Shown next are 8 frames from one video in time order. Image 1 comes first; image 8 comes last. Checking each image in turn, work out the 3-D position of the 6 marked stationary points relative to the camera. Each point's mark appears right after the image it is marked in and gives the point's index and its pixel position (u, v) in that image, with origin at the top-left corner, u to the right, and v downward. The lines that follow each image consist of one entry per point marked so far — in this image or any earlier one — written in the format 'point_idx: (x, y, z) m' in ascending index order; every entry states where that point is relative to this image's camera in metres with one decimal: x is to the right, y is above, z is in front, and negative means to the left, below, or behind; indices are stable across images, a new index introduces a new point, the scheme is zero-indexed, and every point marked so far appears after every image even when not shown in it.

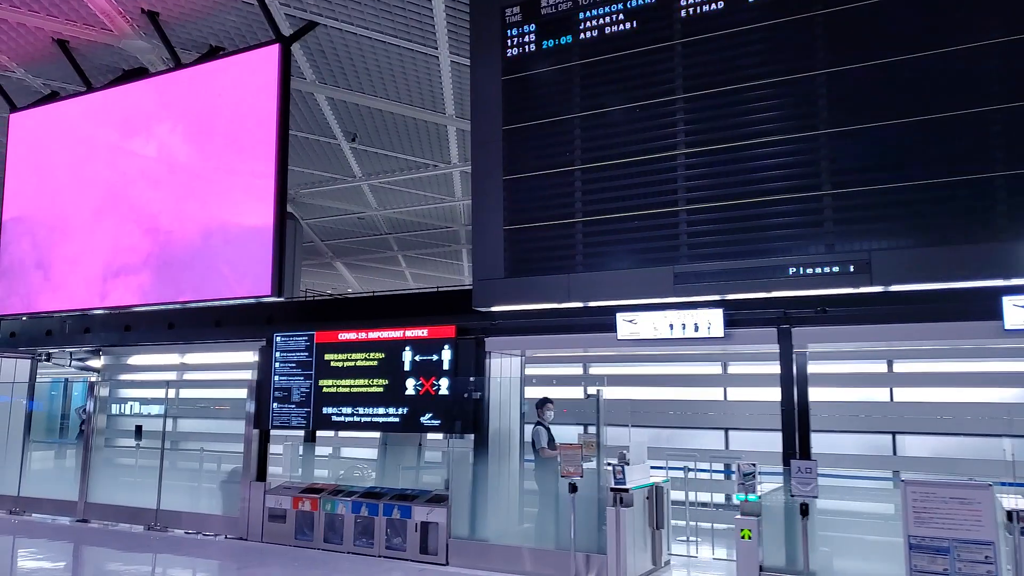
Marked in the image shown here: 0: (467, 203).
0: (-0.9, +1.4, +12.9) m
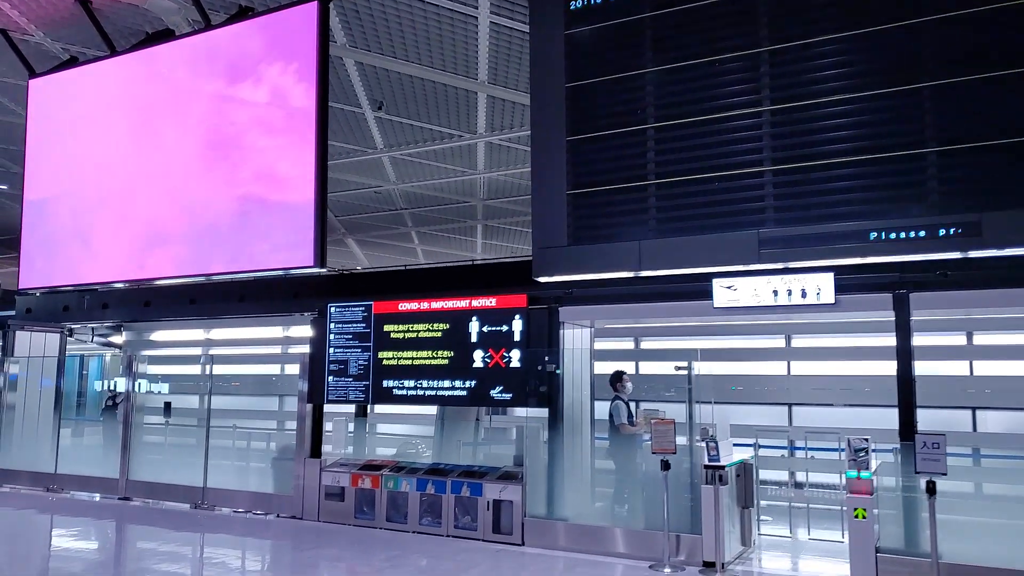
0: (-0.5, +1.9, +12.6) m
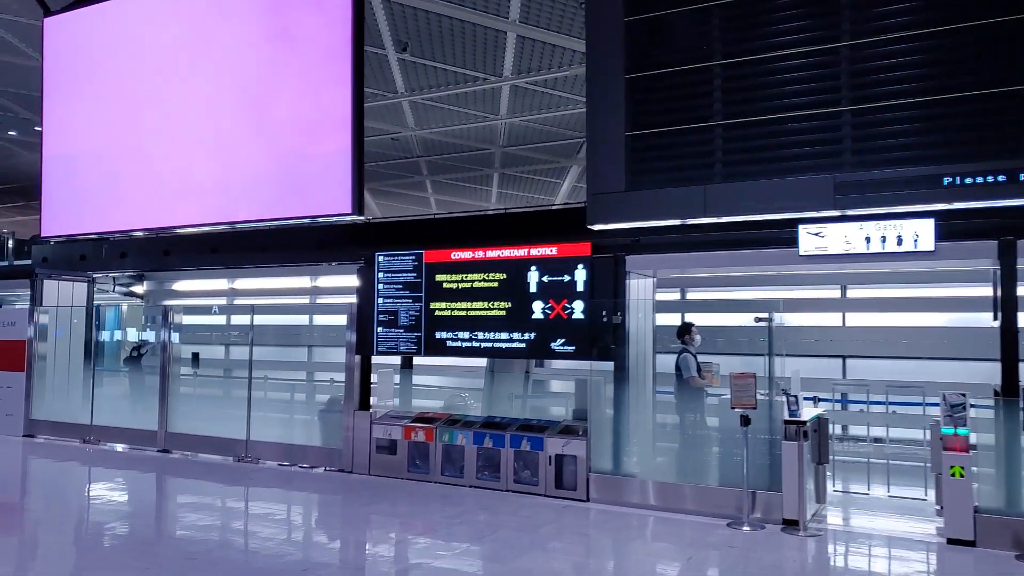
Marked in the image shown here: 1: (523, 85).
0: (-0.1, +2.7, +12.2) m
1: (+0.1, +2.9, +10.6) m
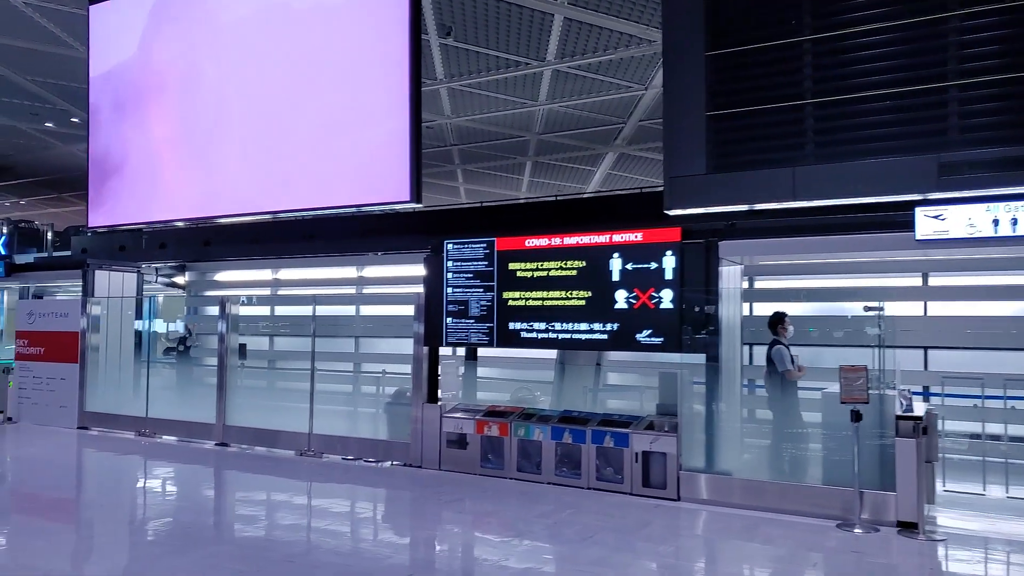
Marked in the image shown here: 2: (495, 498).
0: (+0.6, +2.8, +12.0) m
1: (+0.7, +3.0, +10.4) m
2: (-0.1, -1.5, +5.4) m
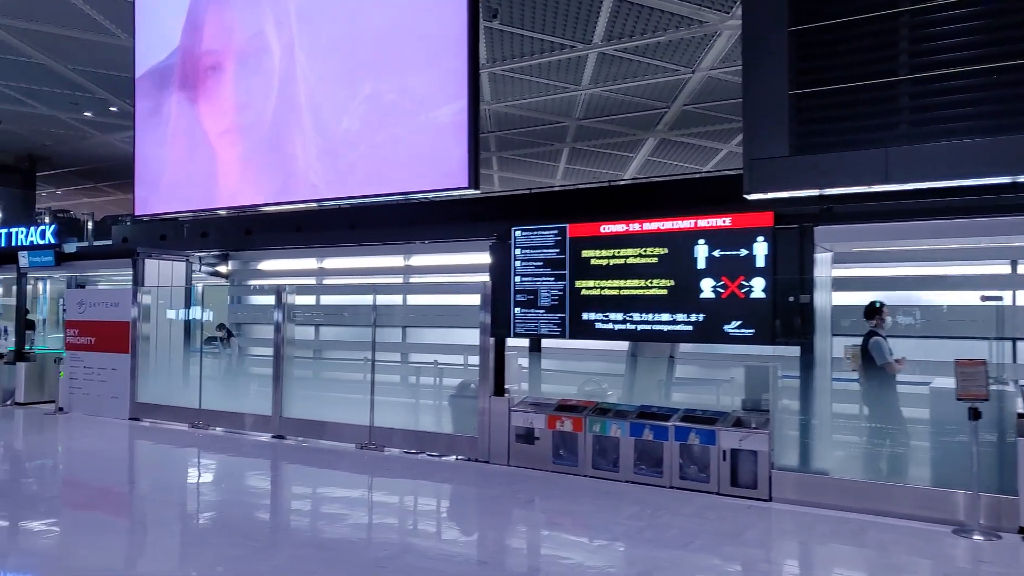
0: (+1.2, +3.0, +11.7) m
1: (+1.3, +3.2, +10.1) m
2: (+0.4, -1.4, +5.2) m
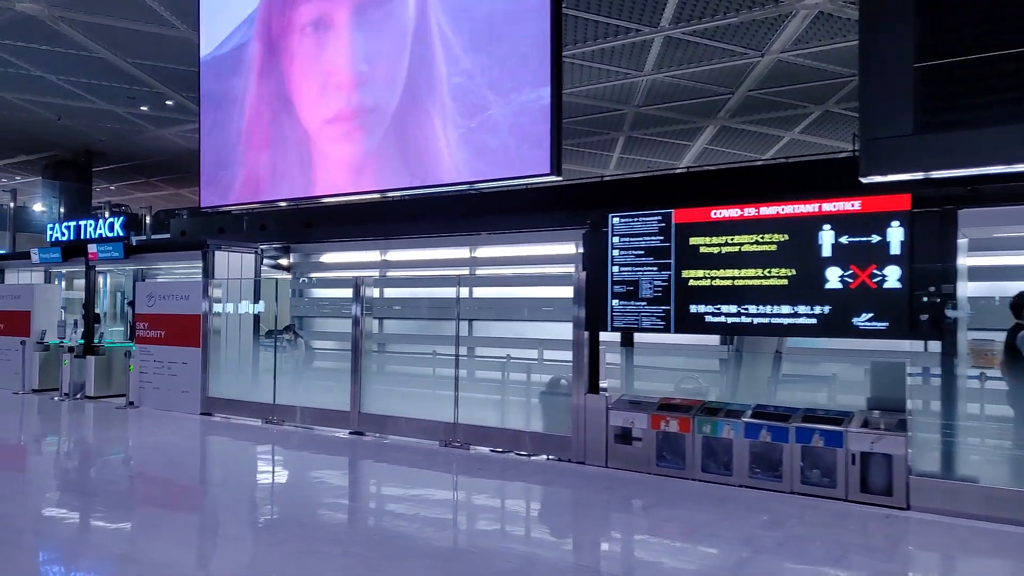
0: (+2.1, +3.1, +11.4) m
1: (+2.2, +3.3, +9.7) m
2: (+1.0, -1.4, +5.0) m
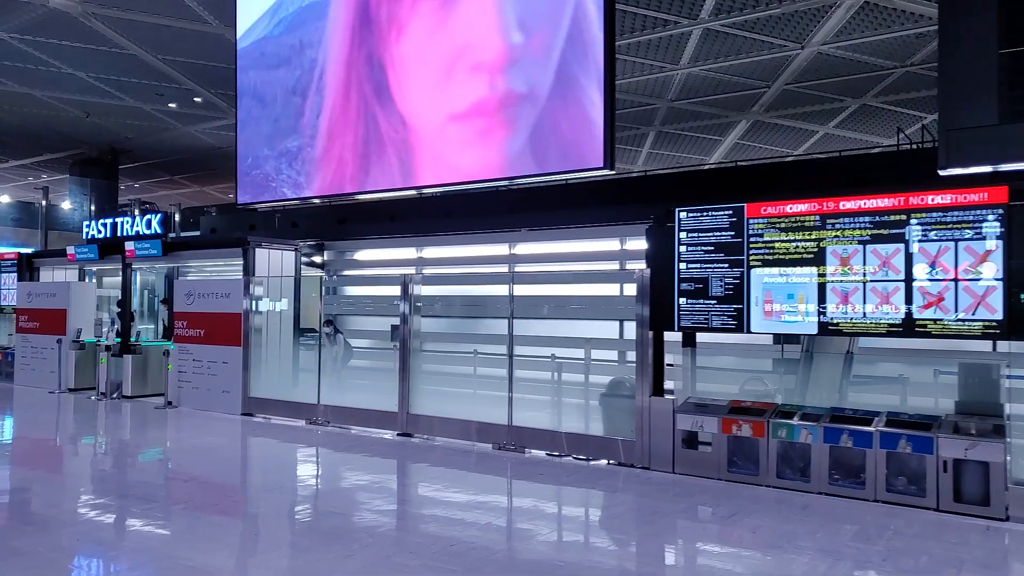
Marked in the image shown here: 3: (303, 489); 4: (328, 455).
0: (+2.6, +3.2, +11.1) m
1: (+2.6, +3.3, +9.5) m
2: (+1.3, -1.4, +4.8) m
3: (-1.6, -1.5, +5.7) m
4: (-1.7, -1.5, +6.7) m
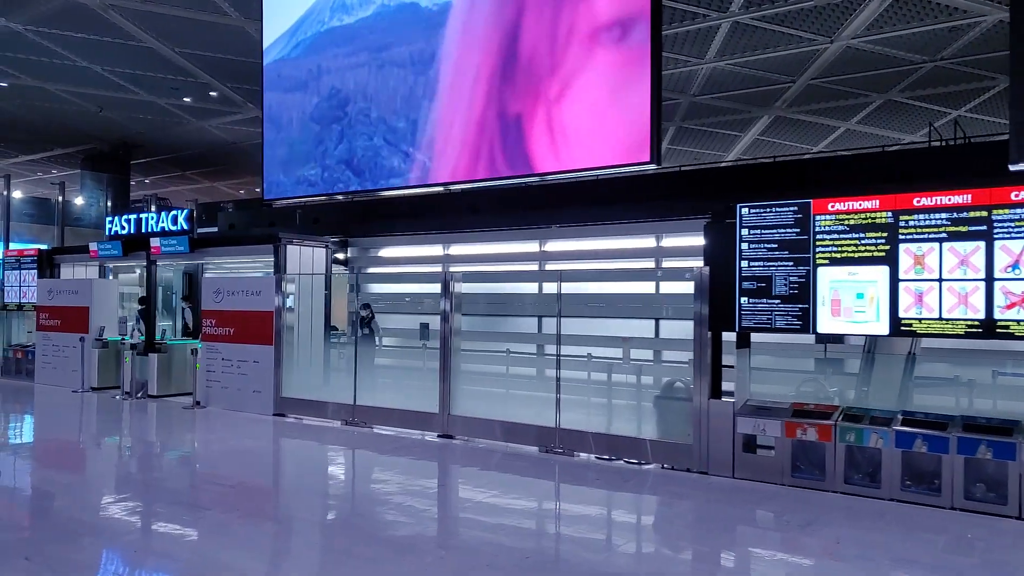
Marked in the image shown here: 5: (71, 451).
0: (+2.9, +3.2, +11.0) m
1: (+2.9, +3.3, +9.4) m
2: (+1.6, -1.4, +4.7) m
3: (-1.3, -1.5, +5.6) m
4: (-1.4, -1.4, +6.6) m
5: (-4.0, -1.5, +6.8) m
